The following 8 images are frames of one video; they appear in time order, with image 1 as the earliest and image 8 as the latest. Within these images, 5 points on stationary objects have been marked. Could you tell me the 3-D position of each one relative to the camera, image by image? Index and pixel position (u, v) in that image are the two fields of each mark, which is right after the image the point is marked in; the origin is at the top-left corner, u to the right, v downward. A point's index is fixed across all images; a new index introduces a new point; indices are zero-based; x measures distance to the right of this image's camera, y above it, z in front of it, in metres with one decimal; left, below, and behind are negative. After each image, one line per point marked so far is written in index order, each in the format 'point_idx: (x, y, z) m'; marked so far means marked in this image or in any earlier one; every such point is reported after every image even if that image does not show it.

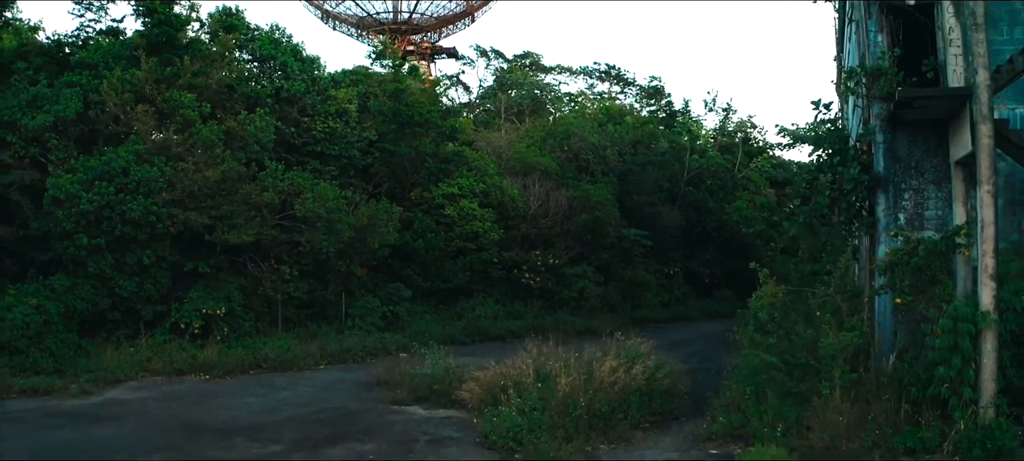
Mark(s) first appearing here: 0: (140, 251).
0: (-20.0, -1.2, +15.6) m
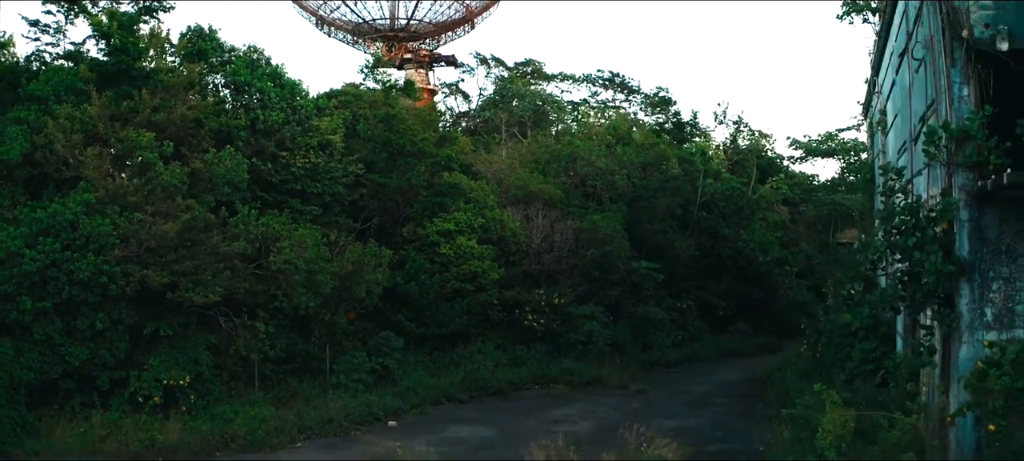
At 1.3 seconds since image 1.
0: (-19.9, -4.0, +13.8) m
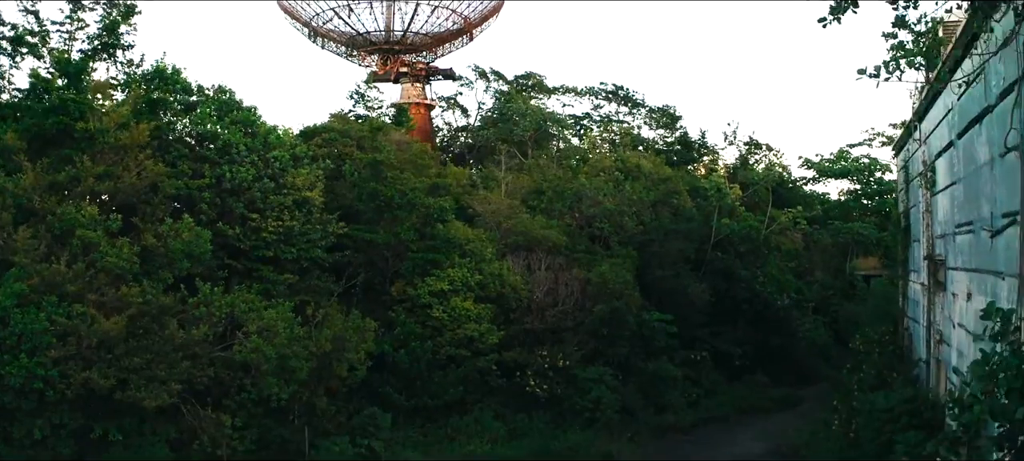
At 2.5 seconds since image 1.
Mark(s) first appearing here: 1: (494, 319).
0: (-19.9, -7.8, +11.9) m
1: (-1.2, -5.9, +19.4) m
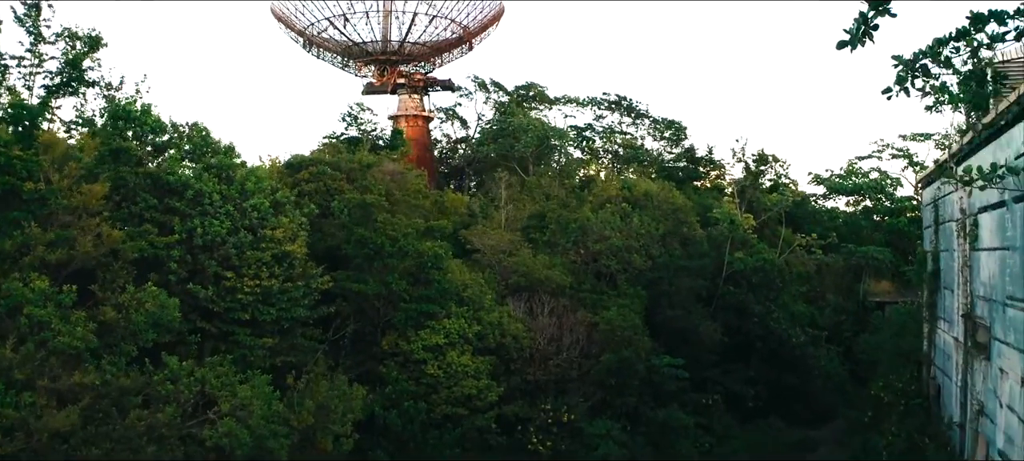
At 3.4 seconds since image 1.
0: (-19.9, -10.7, +10.5) m
1: (-1.2, -8.8, +18.0) m
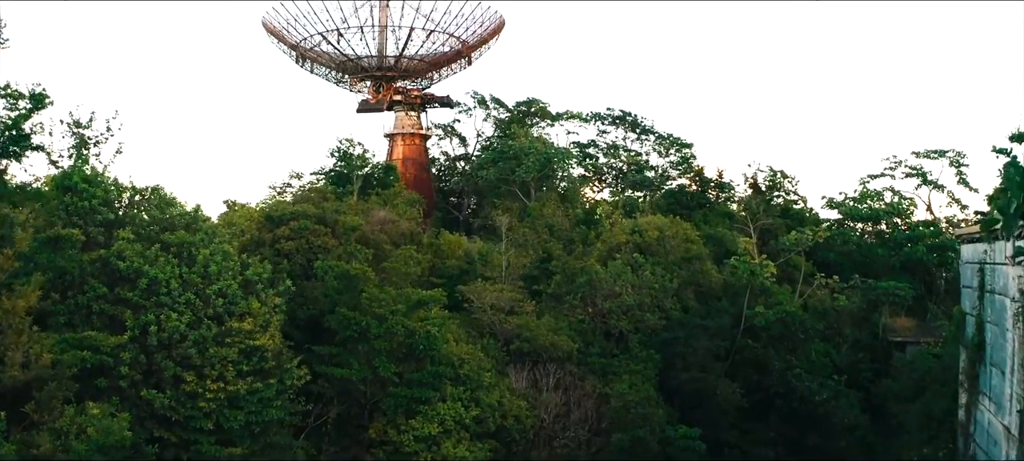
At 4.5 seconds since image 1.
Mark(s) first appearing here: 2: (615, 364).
0: (-19.7, -14.6, +8.7) m
1: (-1.1, -12.7, +16.2) m
2: (+6.8, -8.8, +19.3) m
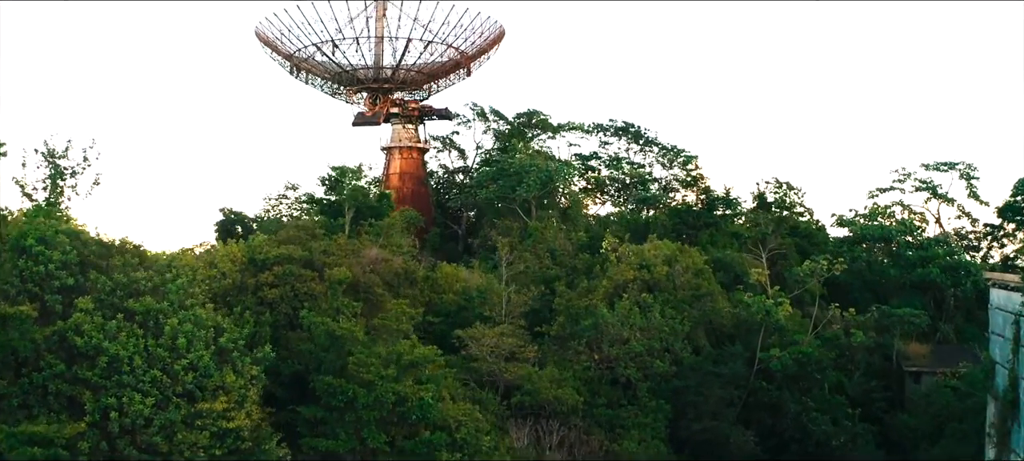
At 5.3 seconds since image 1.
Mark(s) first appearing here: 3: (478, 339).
0: (-19.7, -17.4, +7.5) m
1: (-1.0, -15.4, +15.0) m
2: (+6.9, -11.5, +18.1) m
3: (-2.1, -7.3, +18.7) m
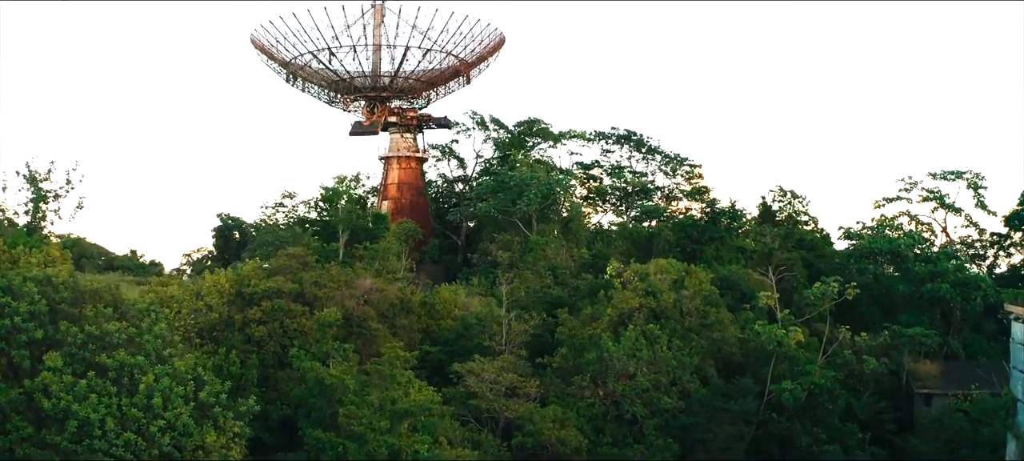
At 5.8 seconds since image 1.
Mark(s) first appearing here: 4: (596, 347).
0: (-19.6, -19.3, +6.7) m
1: (-0.9, -17.3, +14.2) m
2: (+6.9, -13.4, +17.3) m
3: (-2.1, -9.2, +17.8) m
4: (+5.5, -7.7, +19.3) m
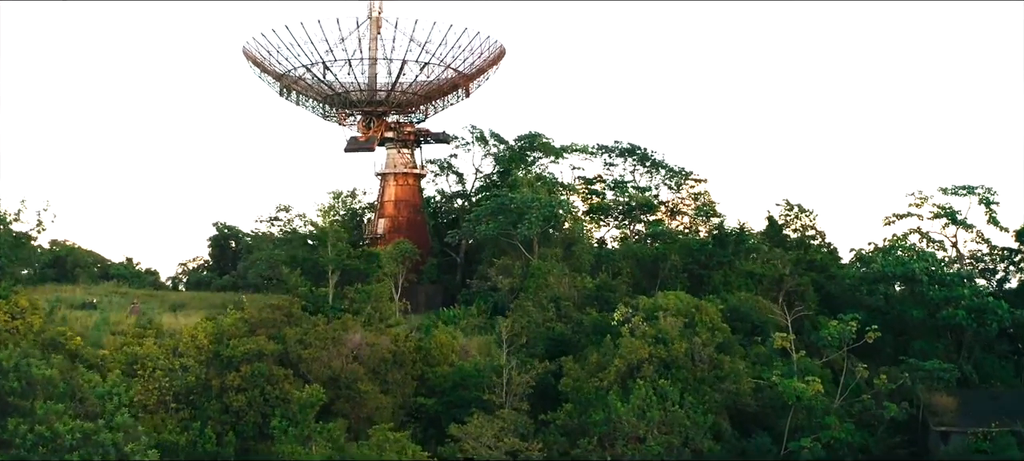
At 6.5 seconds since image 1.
0: (-19.6, -22.4, +5.5) m
1: (-0.9, -20.4, +13.0) m
2: (+7.0, -16.5, +16.0) m
3: (-2.0, -12.3, +16.6) m
4: (+5.6, -10.8, +18.1) m
